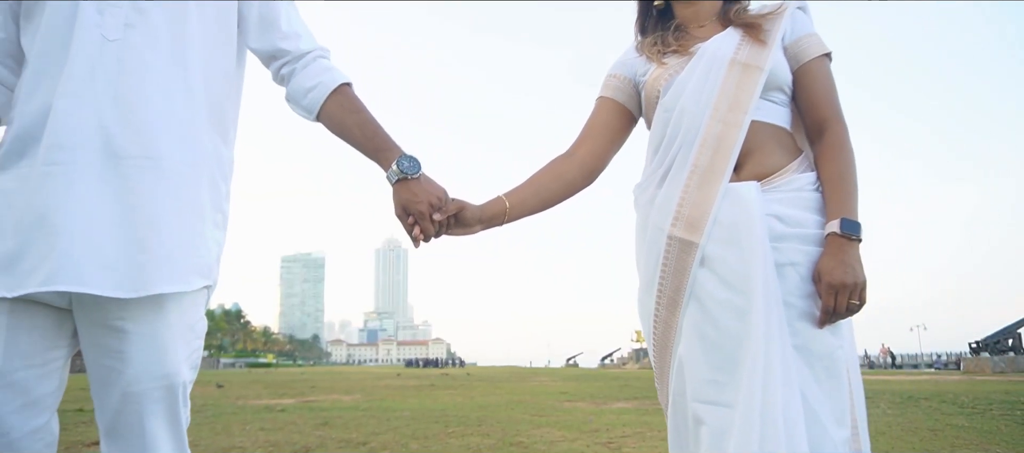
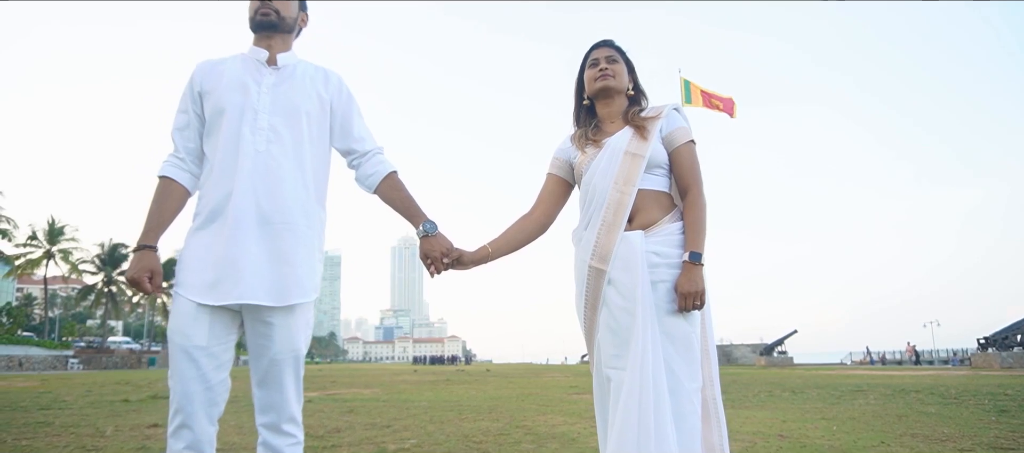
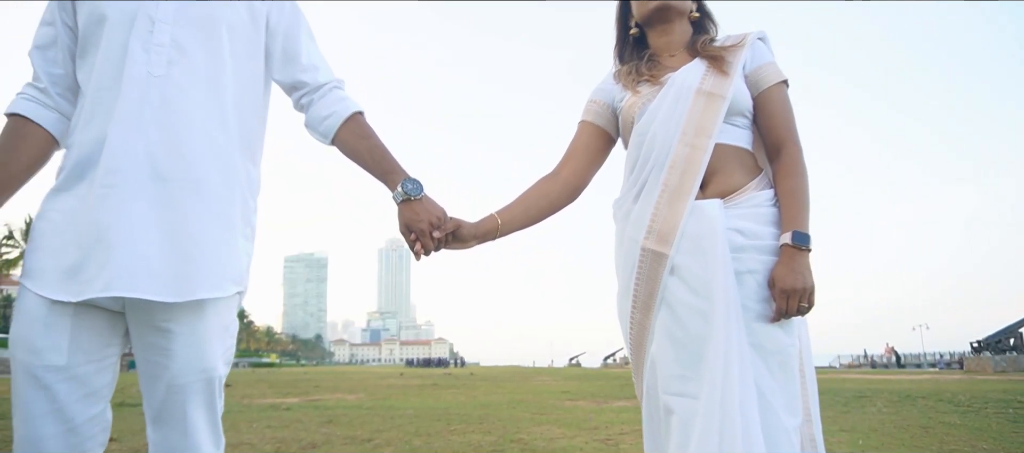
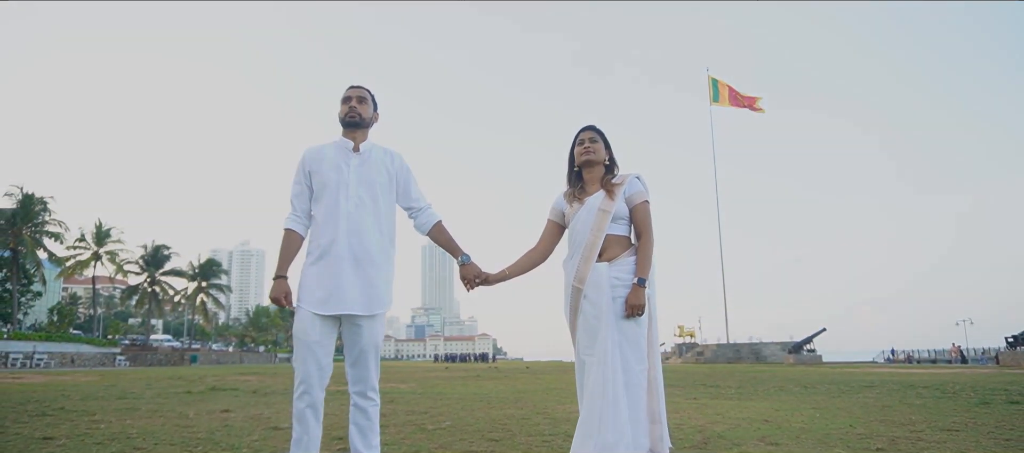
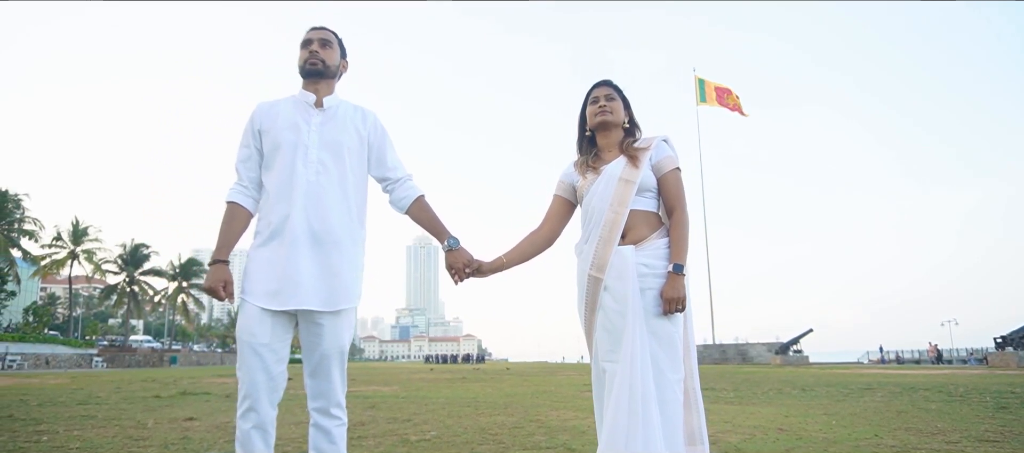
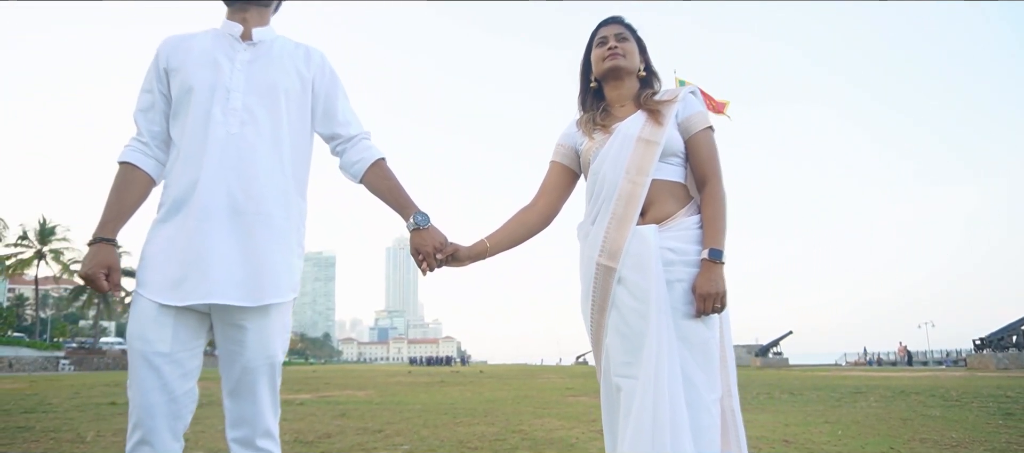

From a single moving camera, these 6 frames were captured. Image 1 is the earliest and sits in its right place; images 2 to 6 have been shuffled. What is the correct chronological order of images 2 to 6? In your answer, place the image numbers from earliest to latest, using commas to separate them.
3, 6, 2, 5, 4
